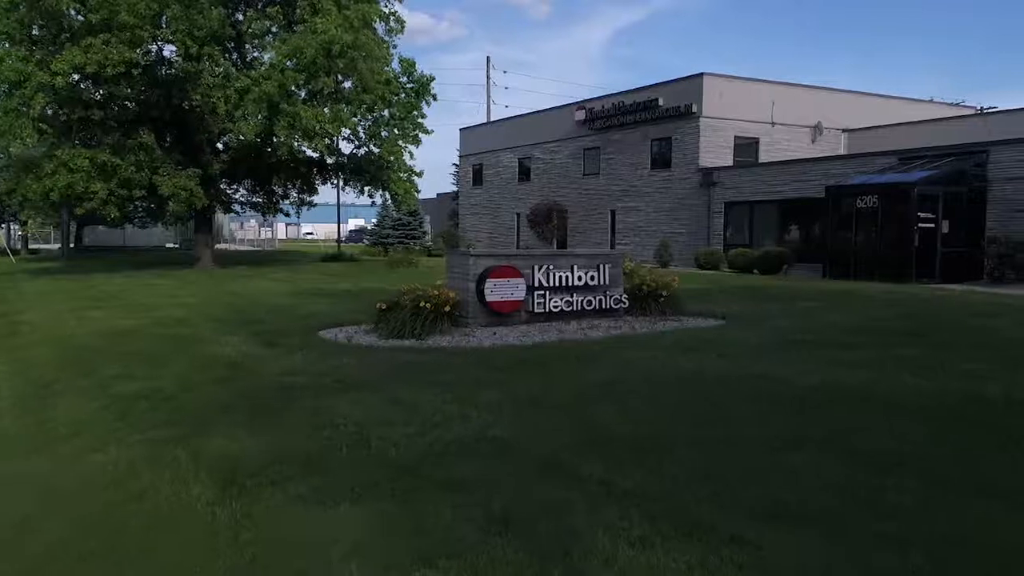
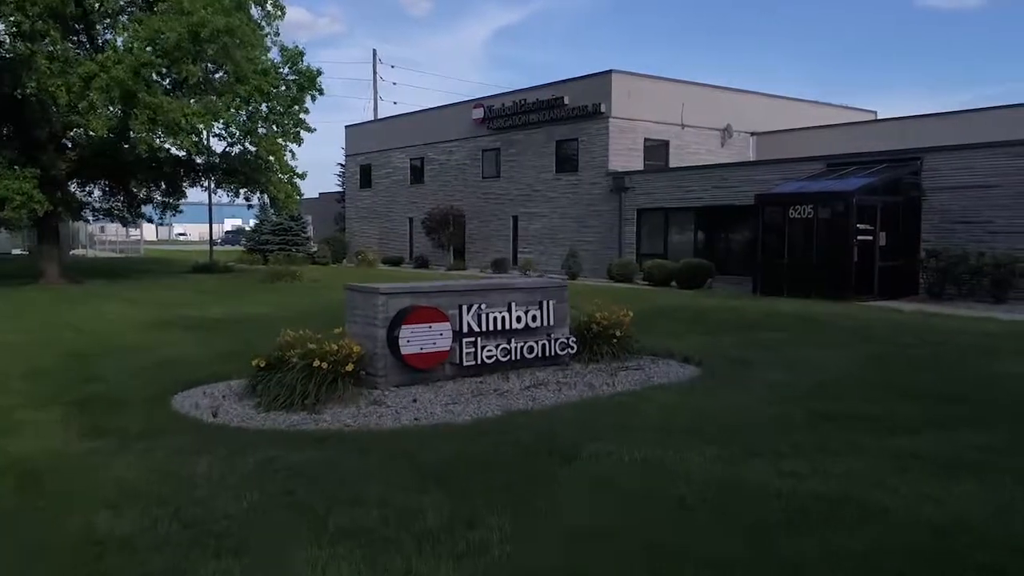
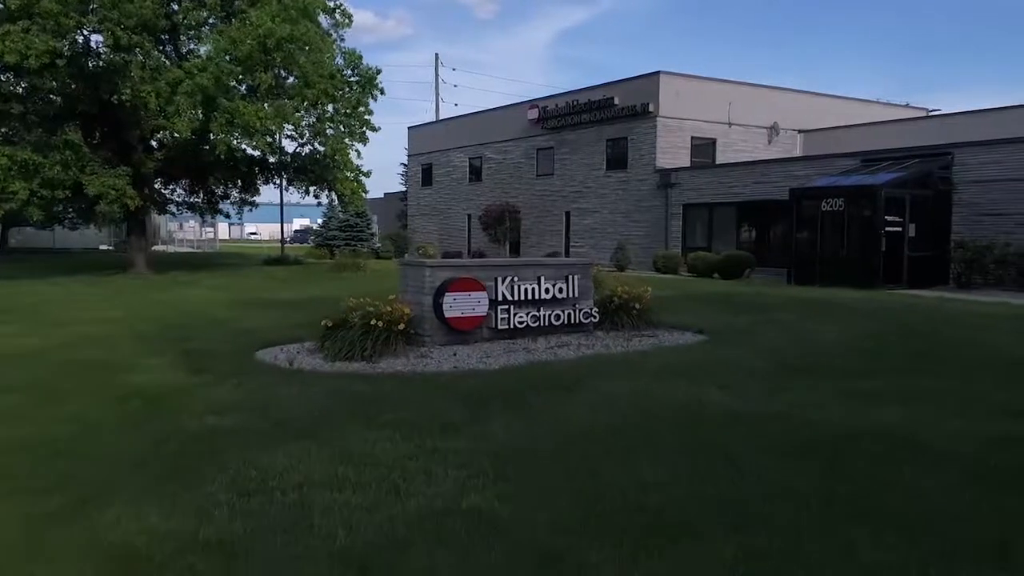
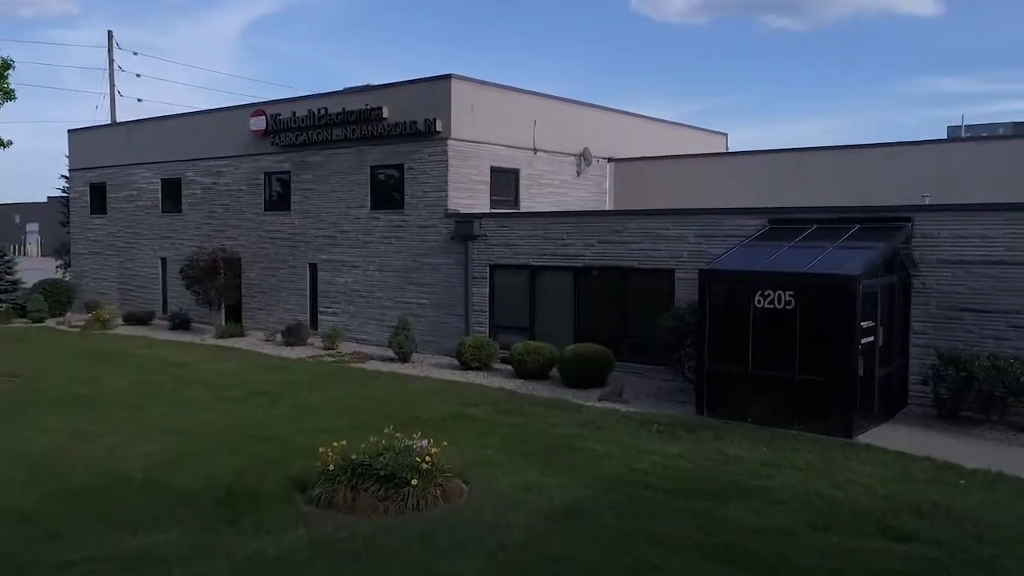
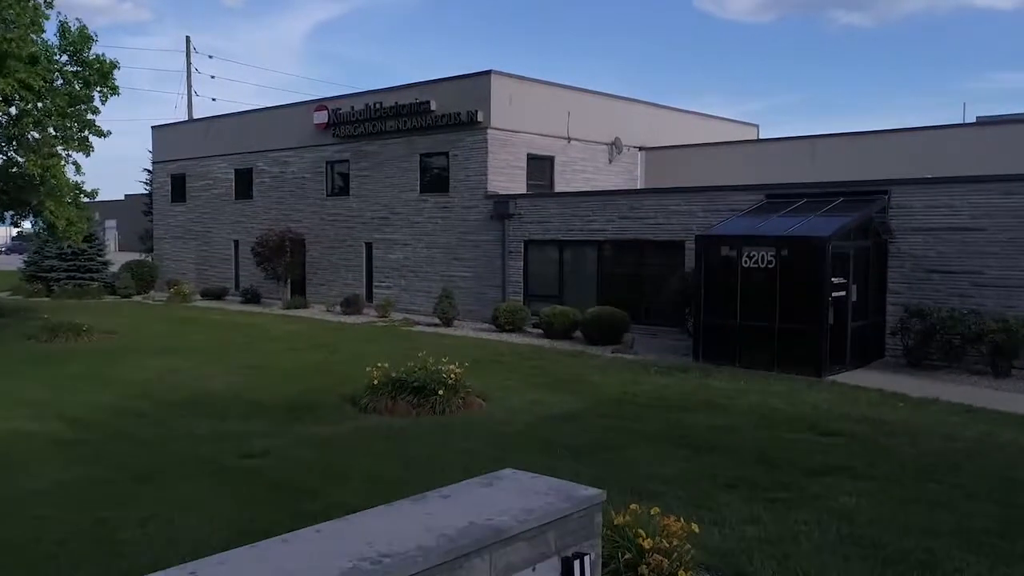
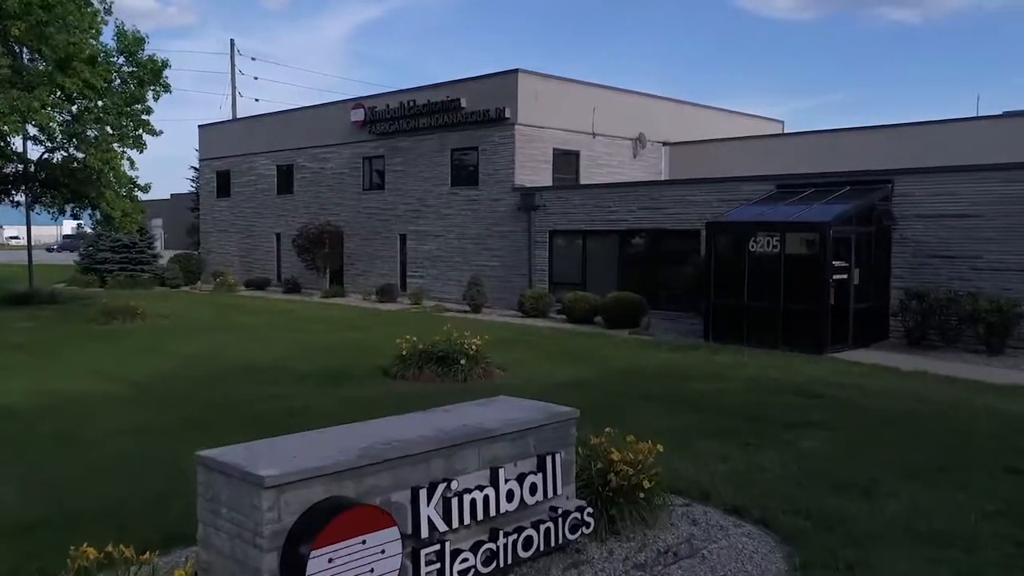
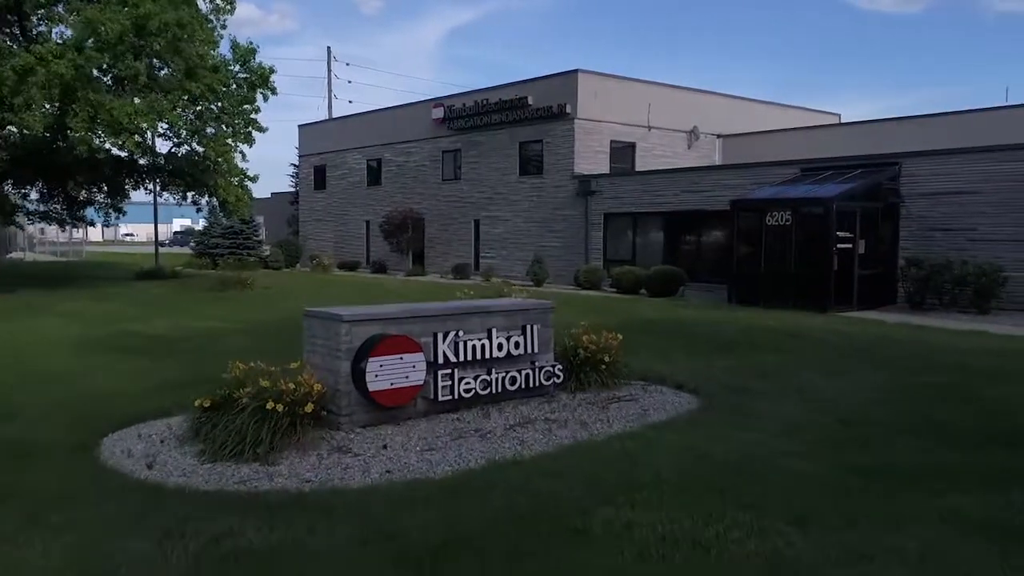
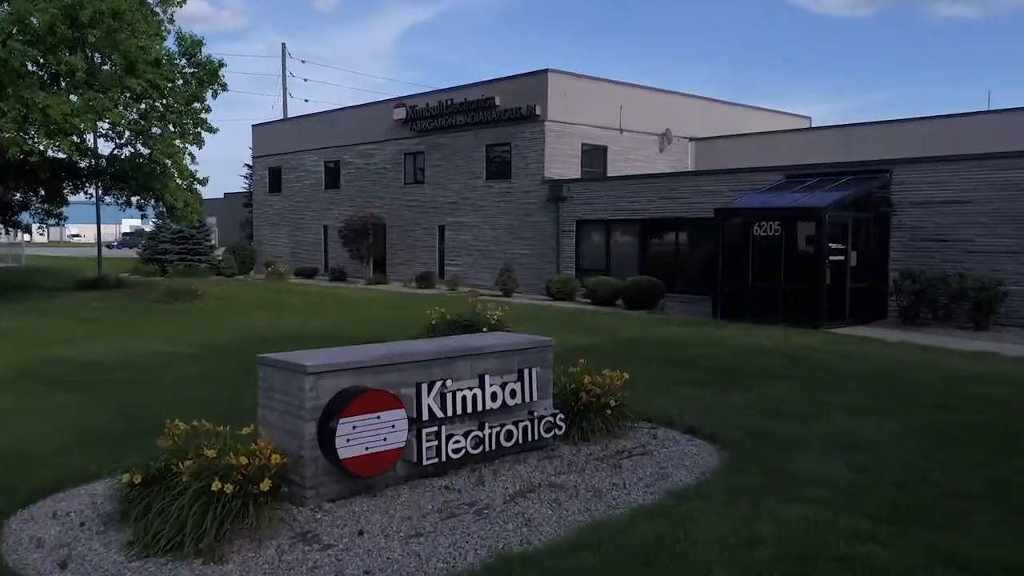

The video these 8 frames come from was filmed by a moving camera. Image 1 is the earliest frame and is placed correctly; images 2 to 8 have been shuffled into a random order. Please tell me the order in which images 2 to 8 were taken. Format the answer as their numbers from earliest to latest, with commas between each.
3, 2, 7, 8, 6, 5, 4
